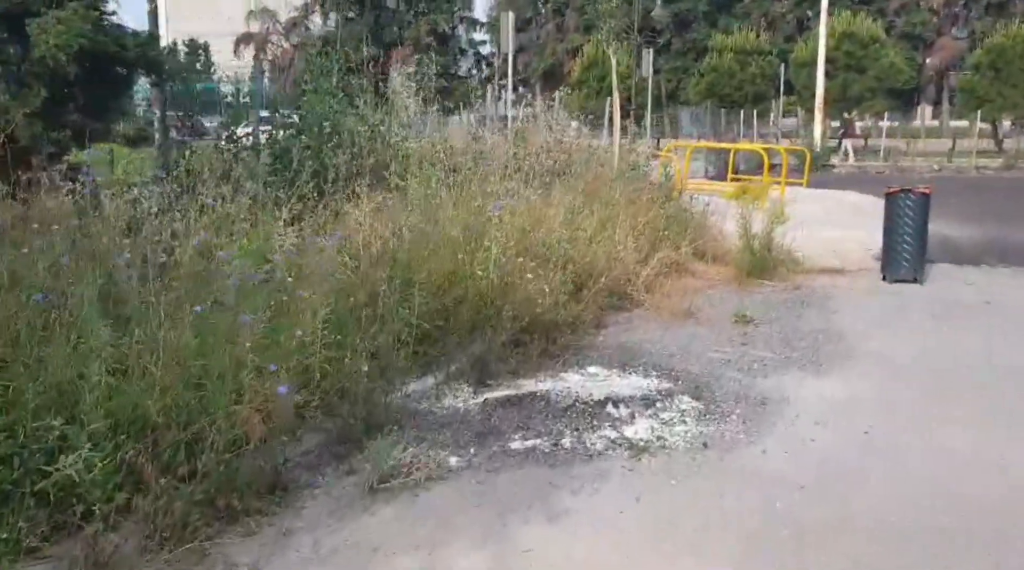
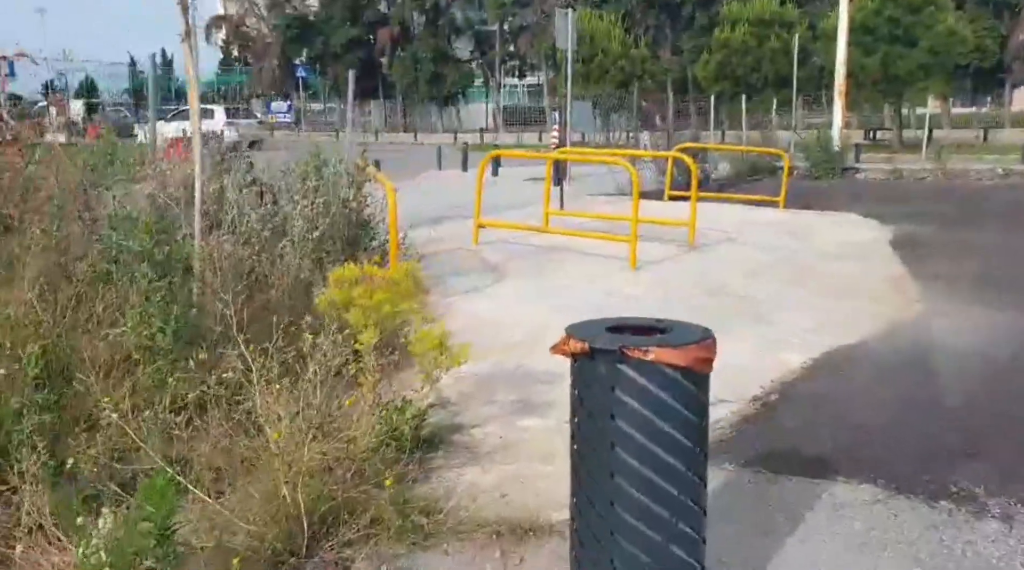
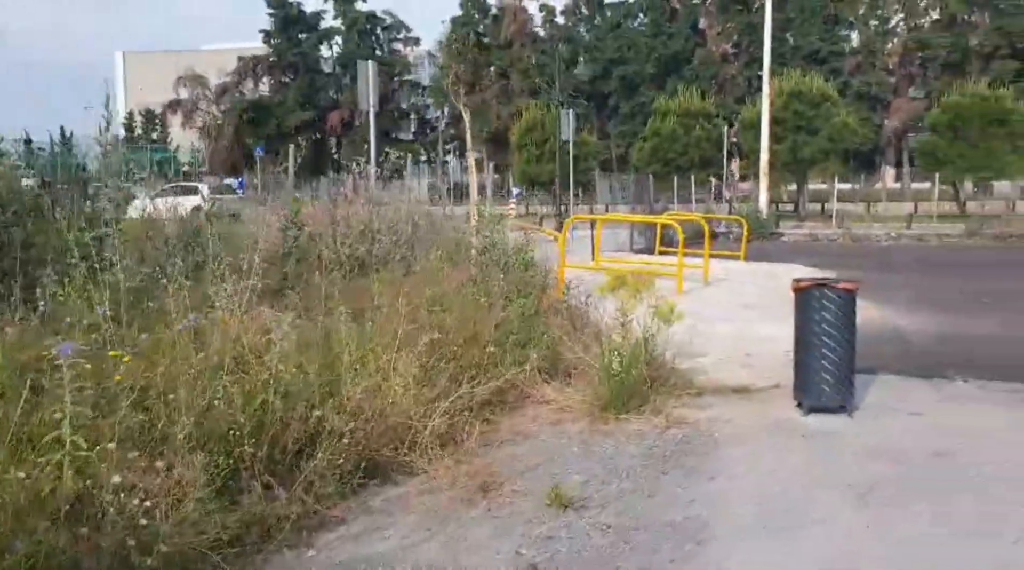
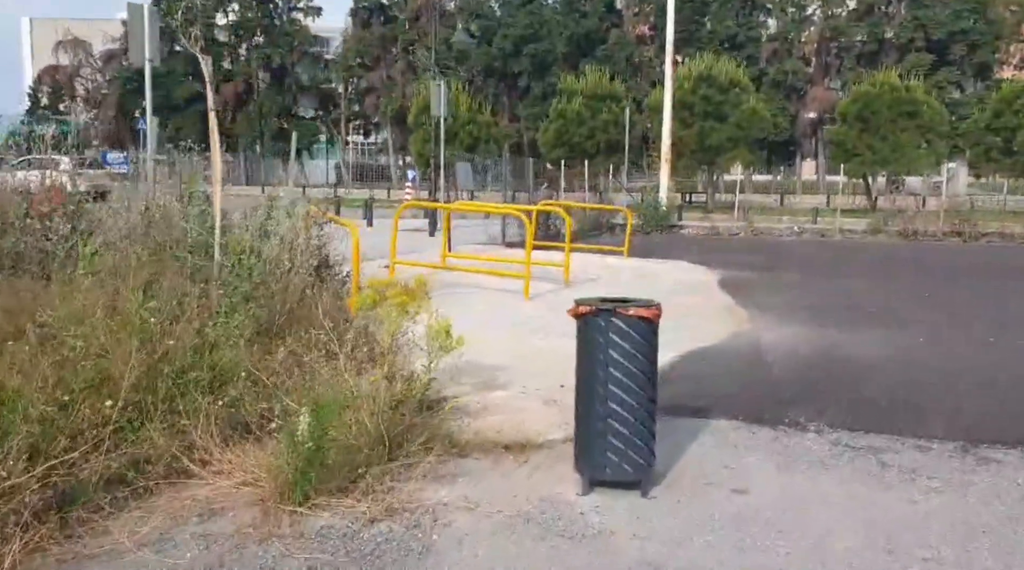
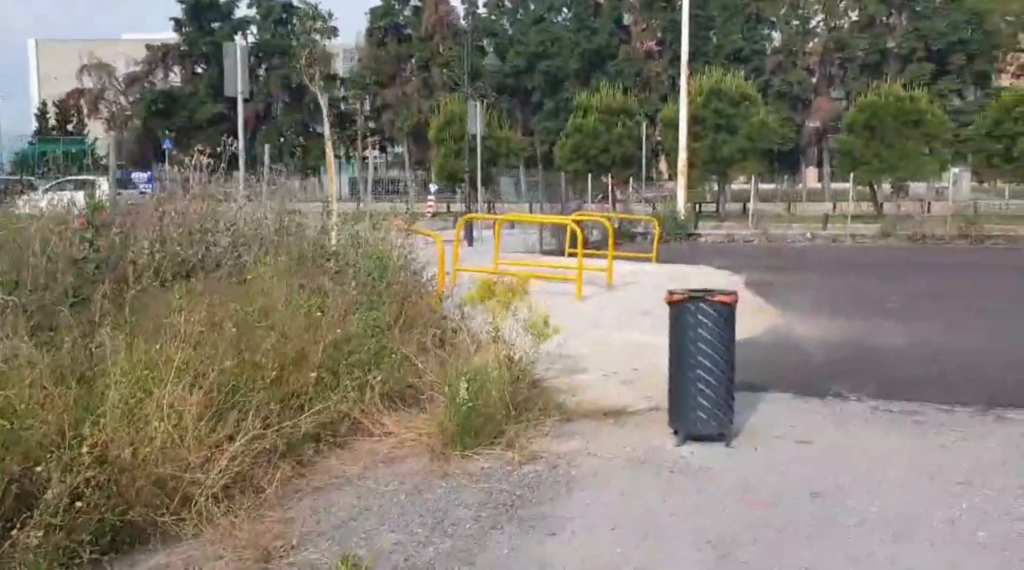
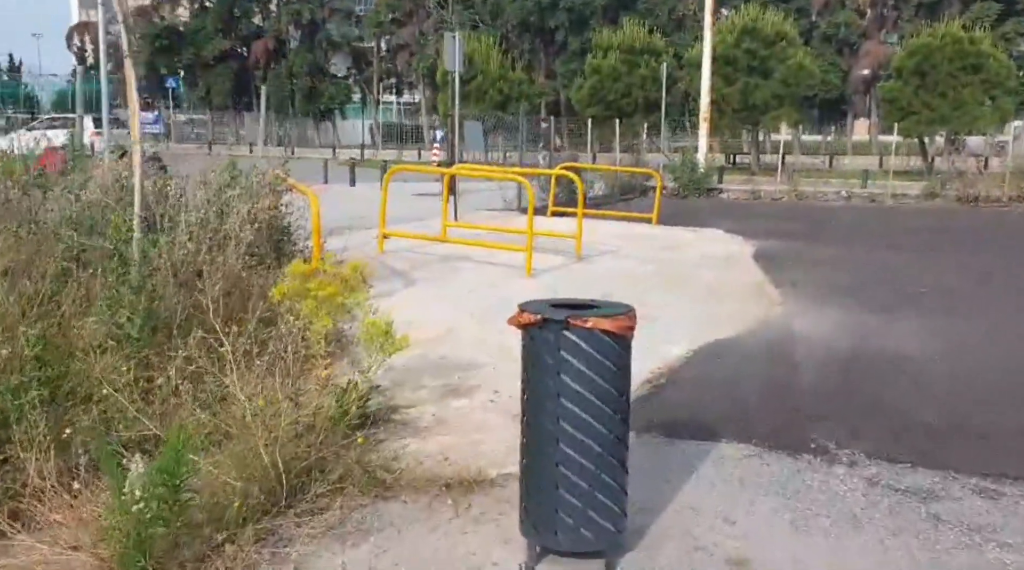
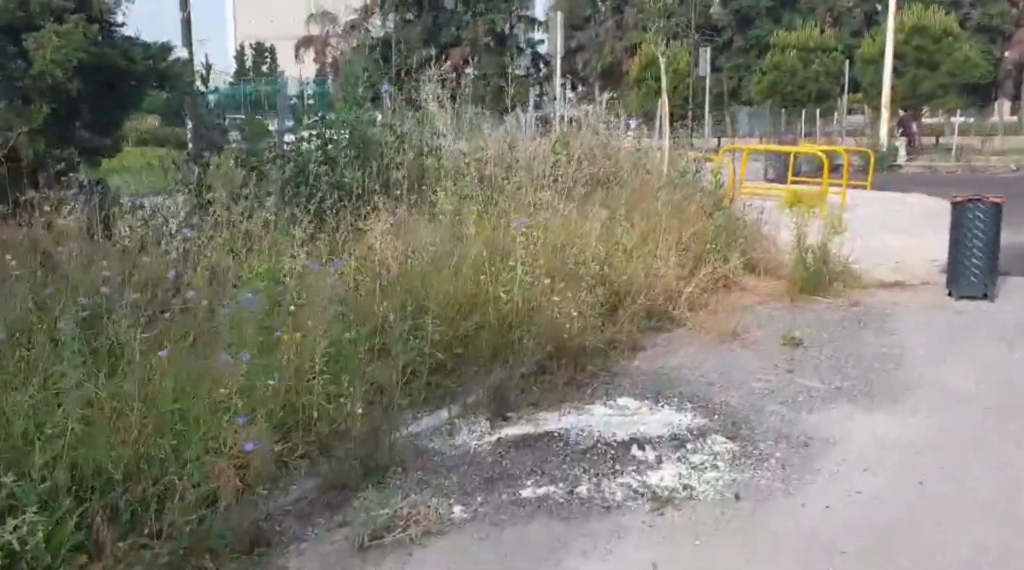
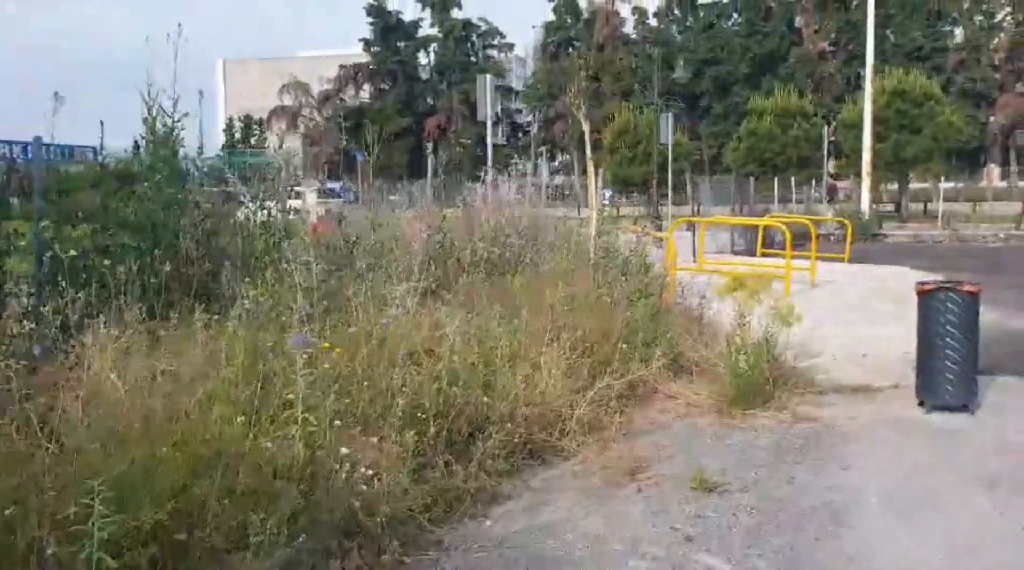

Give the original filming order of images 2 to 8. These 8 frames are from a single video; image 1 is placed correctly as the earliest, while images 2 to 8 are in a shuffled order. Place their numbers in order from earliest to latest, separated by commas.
7, 8, 3, 5, 4, 6, 2
